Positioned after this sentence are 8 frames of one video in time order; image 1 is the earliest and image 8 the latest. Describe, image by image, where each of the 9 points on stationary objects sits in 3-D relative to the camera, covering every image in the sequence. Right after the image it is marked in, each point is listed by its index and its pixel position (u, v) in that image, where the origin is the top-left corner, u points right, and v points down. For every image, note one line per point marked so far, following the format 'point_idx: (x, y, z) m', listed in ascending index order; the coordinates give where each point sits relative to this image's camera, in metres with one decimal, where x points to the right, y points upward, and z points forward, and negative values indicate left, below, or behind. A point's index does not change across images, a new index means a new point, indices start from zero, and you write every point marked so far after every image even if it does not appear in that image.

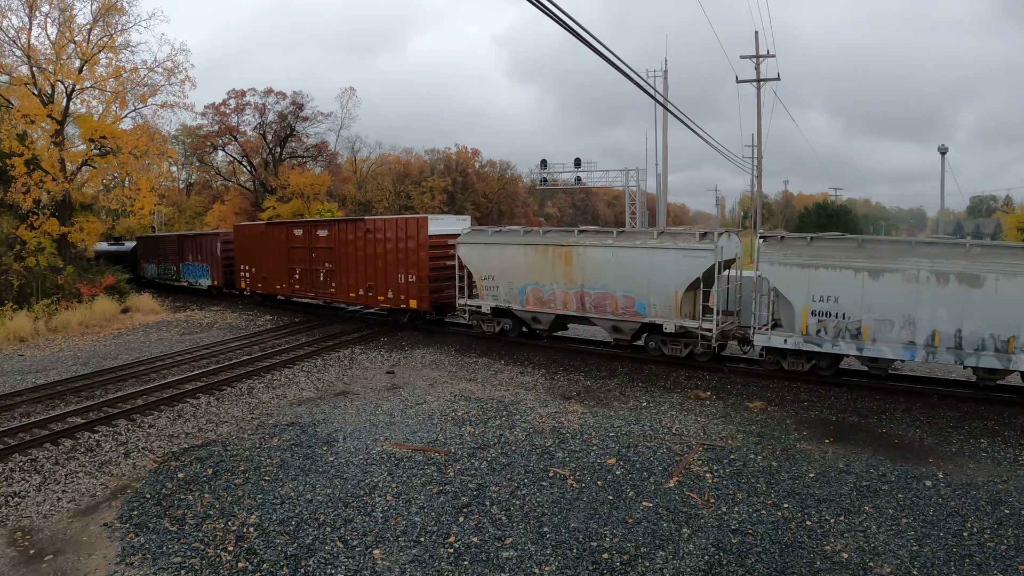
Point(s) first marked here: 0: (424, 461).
0: (-1.2, -2.4, +7.6) m
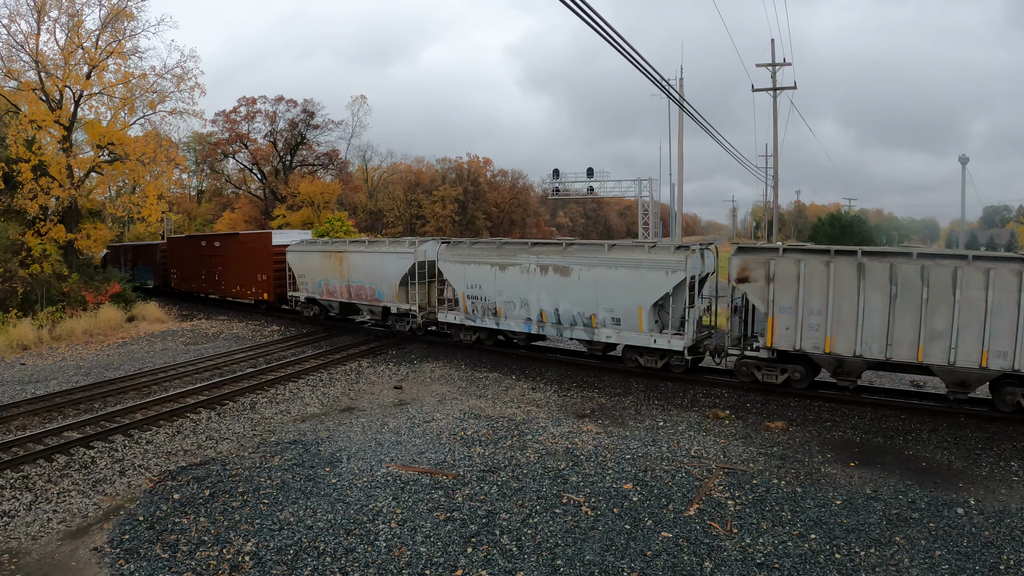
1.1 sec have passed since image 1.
0: (-1.1, -2.6, +7.3) m
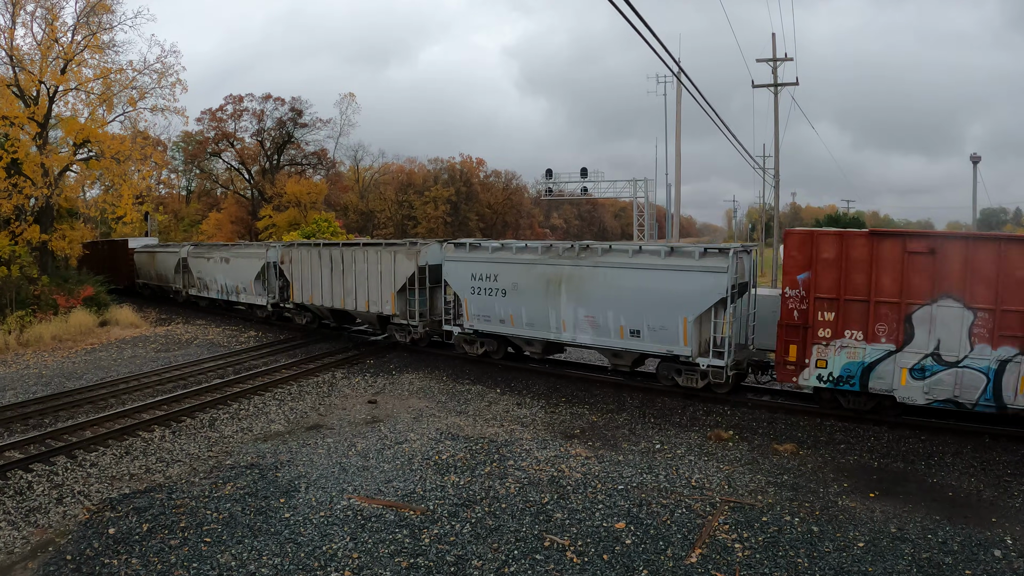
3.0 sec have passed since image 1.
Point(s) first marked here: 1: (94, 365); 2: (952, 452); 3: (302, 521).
0: (-1.3, -2.7, +6.4) m
1: (-10.1, -1.9, +13.6) m
2: (+7.1, -2.6, +9.1) m
3: (-2.4, -2.7, +6.5) m
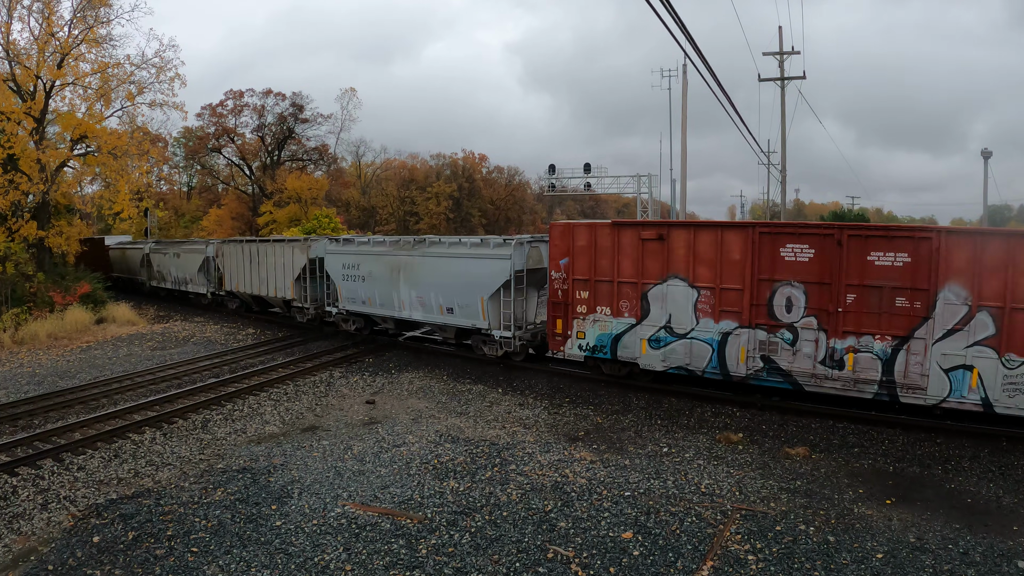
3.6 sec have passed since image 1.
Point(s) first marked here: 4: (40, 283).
0: (-1.3, -2.7, +6.1) m
1: (-10.1, -1.8, +13.3) m
2: (+7.1, -2.6, +8.7) m
3: (-2.4, -2.7, +6.2) m
4: (-15.0, +0.2, +17.7) m
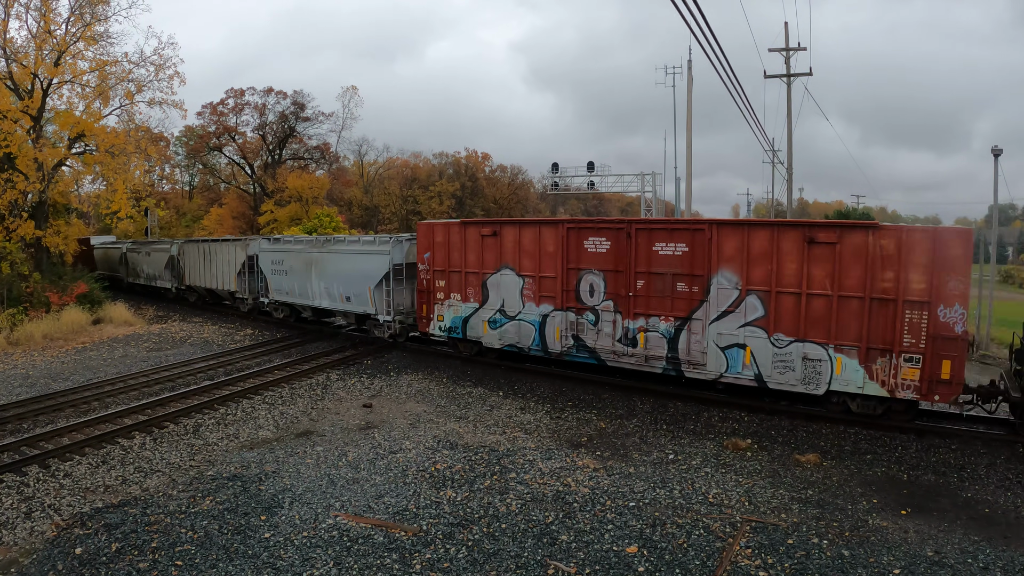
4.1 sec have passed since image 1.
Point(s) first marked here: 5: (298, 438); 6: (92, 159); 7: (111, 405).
0: (-1.3, -2.7, +5.9) m
1: (-10.0, -1.8, +13.1) m
2: (+7.1, -2.6, +8.4) m
3: (-2.4, -2.7, +6.0) m
4: (-14.9, +0.2, +17.5) m
5: (-3.3, -2.3, +8.7) m
6: (-14.4, +4.5, +19.2) m
7: (-7.2, -2.1, +10.0) m
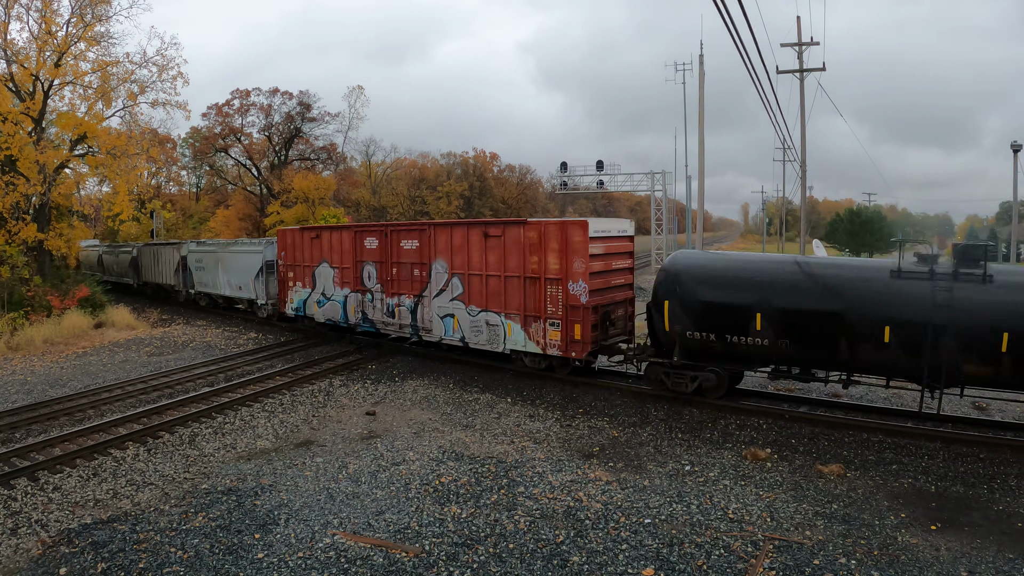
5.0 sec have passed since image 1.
0: (-1.3, -2.7, +5.5) m
1: (-9.8, -1.9, +12.8) m
2: (+7.2, -2.6, +7.9) m
3: (-2.4, -2.8, +5.6) m
4: (-14.7, 0.0, +17.3) m
5: (-3.2, -2.4, +8.4) m
6: (-14.2, +4.3, +19.0) m
7: (-7.0, -2.2, +9.7) m
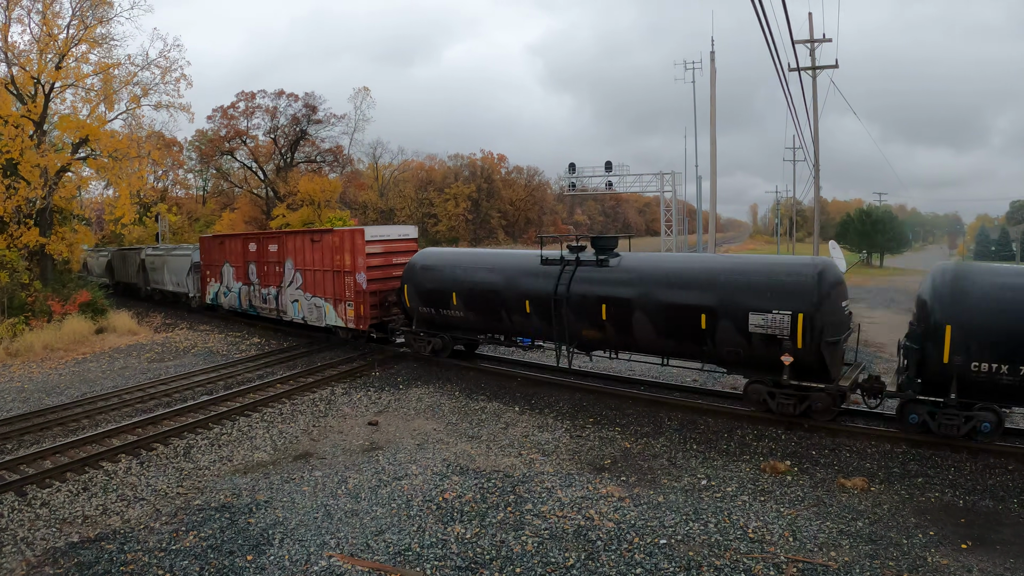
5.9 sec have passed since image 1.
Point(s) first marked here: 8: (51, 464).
0: (-1.2, -2.8, +5.1) m
1: (-9.7, -2.0, +12.6) m
2: (+7.3, -2.7, +7.4) m
3: (-2.3, -2.8, +5.3) m
4: (-14.4, -0.1, +17.1) m
5: (-3.1, -2.5, +8.0) m
6: (-13.9, +4.2, +18.9) m
7: (-6.9, -2.3, +9.4) m
8: (-6.6, -2.5, +8.0) m
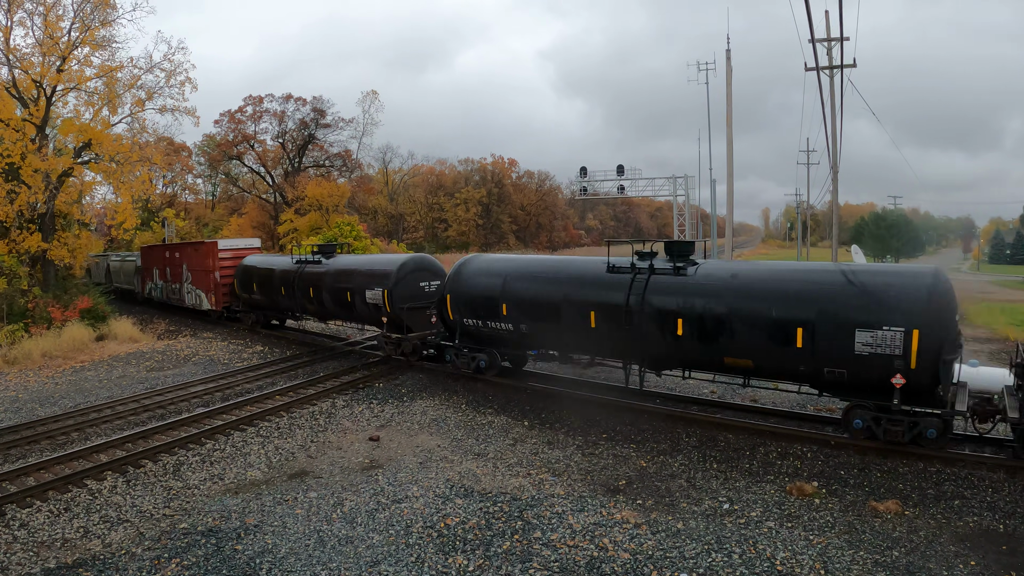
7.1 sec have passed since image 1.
0: (-1.1, -2.9, +4.6) m
1: (-9.5, -2.2, +12.2) m
2: (+7.4, -2.8, +6.8) m
3: (-2.2, -2.9, +4.8) m
4: (-14.2, -0.3, +16.9) m
5: (-3.0, -2.6, +7.6) m
6: (-13.7, +4.0, +18.6) m
7: (-6.8, -2.4, +9.1) m
8: (-6.5, -2.6, +7.6) m
